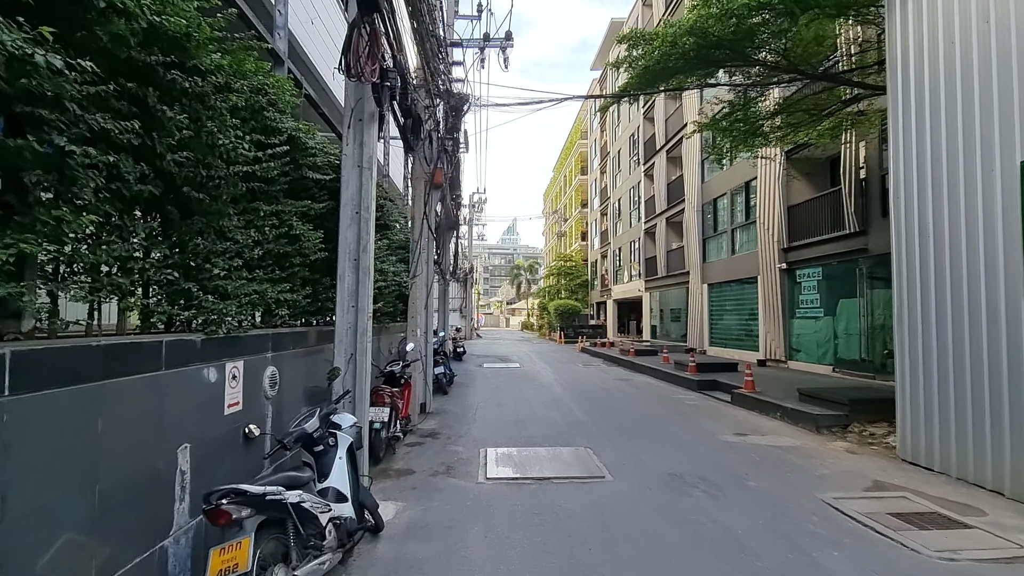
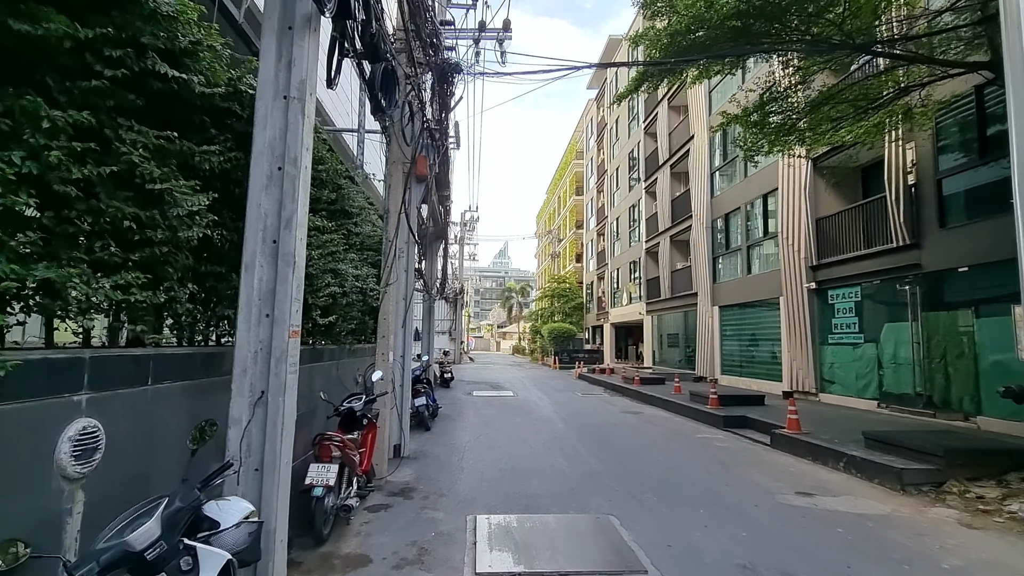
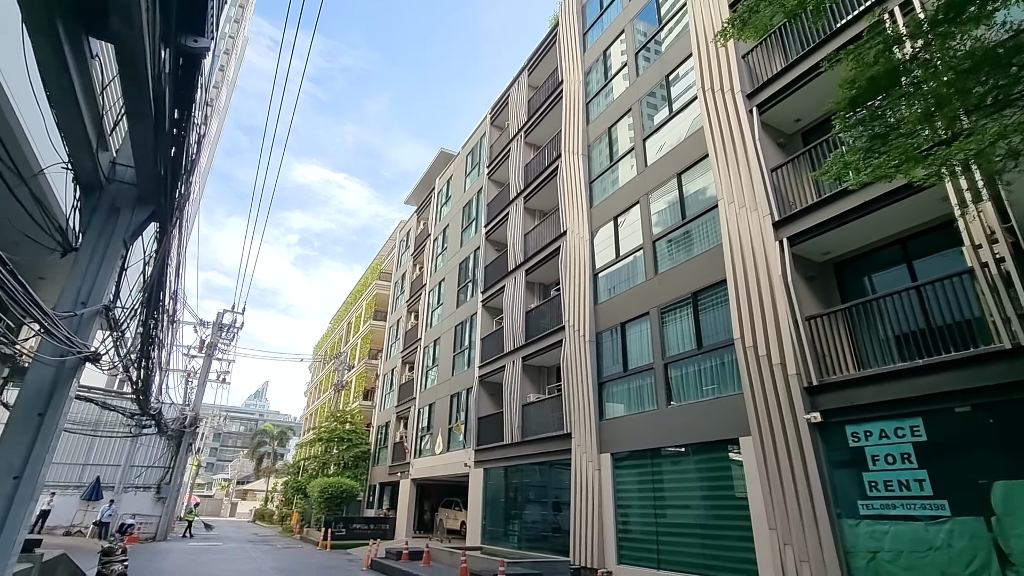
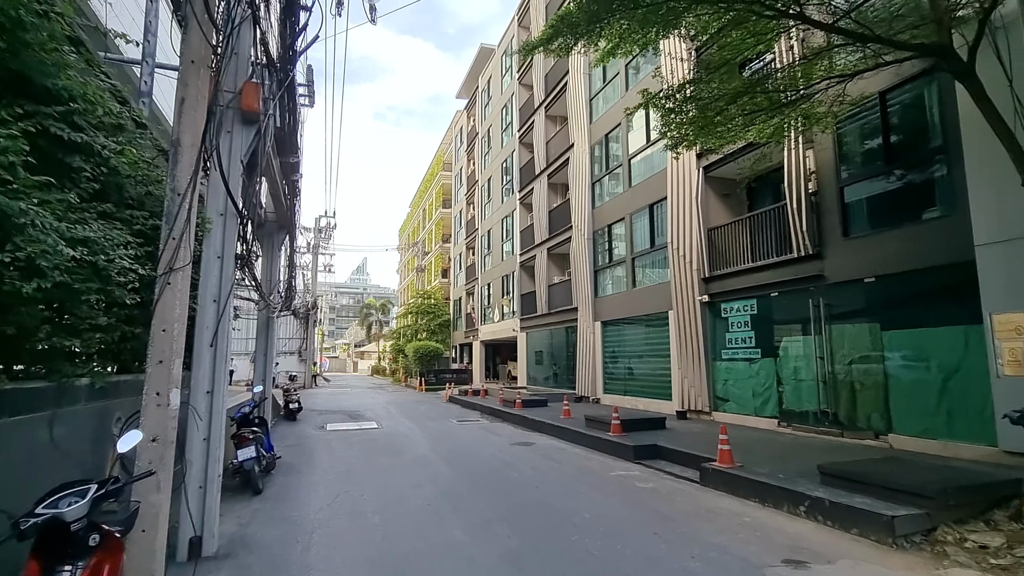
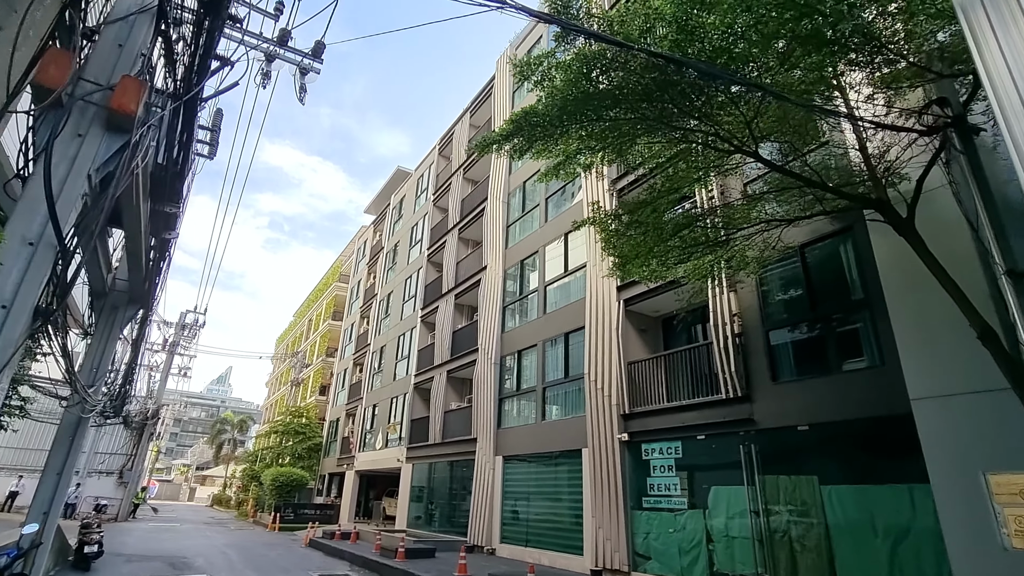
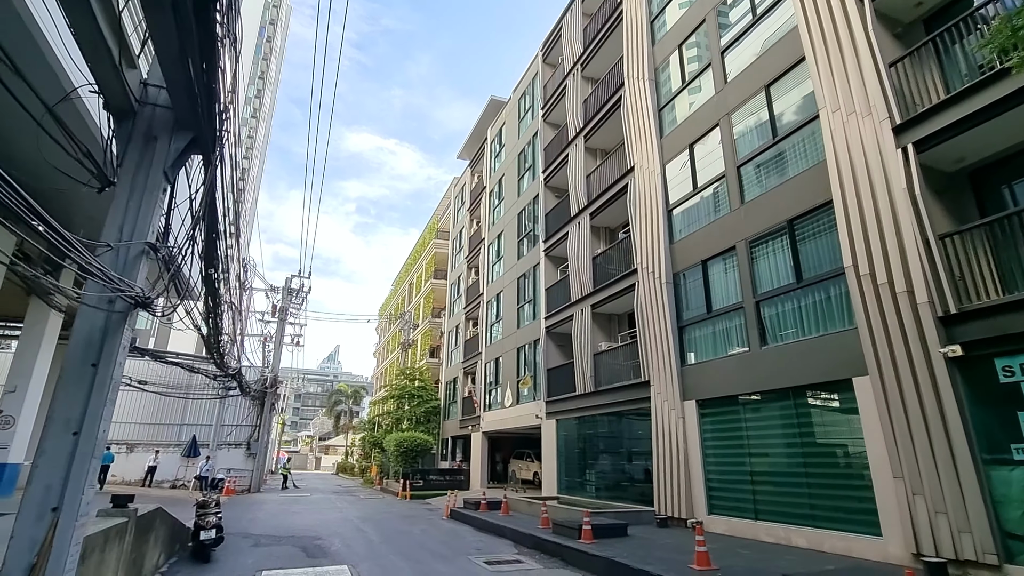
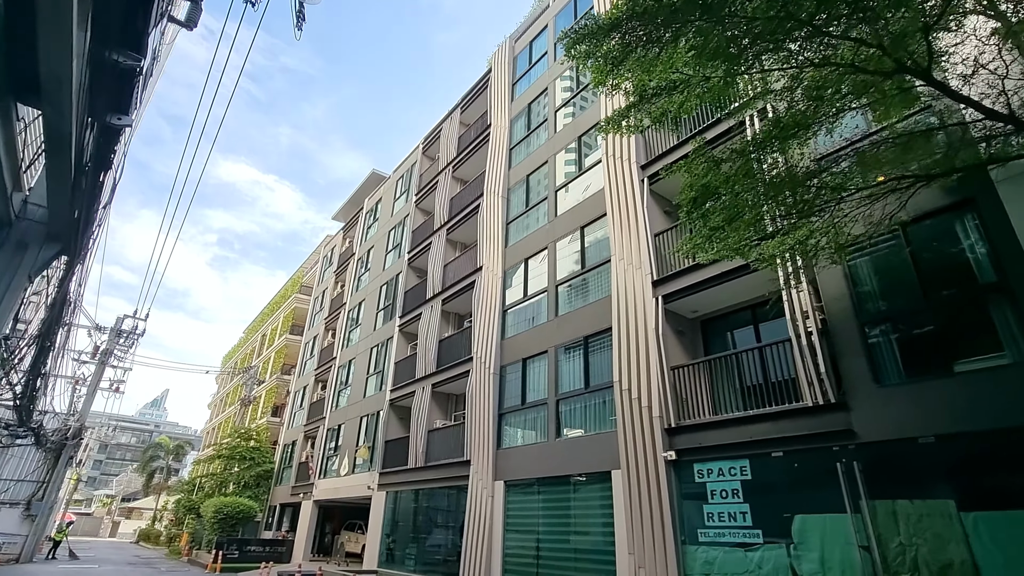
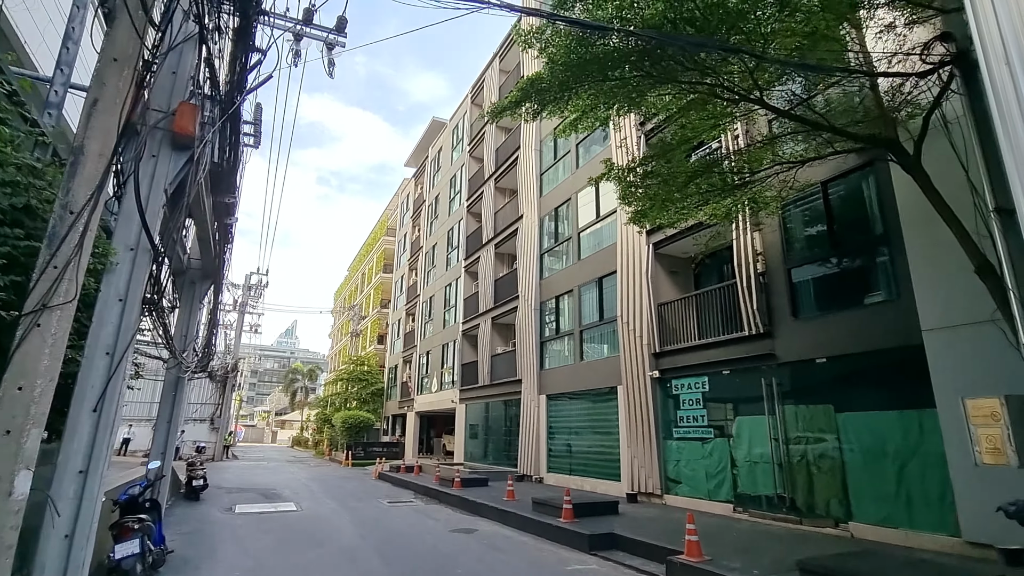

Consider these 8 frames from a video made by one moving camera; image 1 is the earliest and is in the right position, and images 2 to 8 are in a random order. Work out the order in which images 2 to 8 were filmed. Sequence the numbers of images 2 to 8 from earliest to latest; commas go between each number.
2, 4, 8, 5, 7, 3, 6
